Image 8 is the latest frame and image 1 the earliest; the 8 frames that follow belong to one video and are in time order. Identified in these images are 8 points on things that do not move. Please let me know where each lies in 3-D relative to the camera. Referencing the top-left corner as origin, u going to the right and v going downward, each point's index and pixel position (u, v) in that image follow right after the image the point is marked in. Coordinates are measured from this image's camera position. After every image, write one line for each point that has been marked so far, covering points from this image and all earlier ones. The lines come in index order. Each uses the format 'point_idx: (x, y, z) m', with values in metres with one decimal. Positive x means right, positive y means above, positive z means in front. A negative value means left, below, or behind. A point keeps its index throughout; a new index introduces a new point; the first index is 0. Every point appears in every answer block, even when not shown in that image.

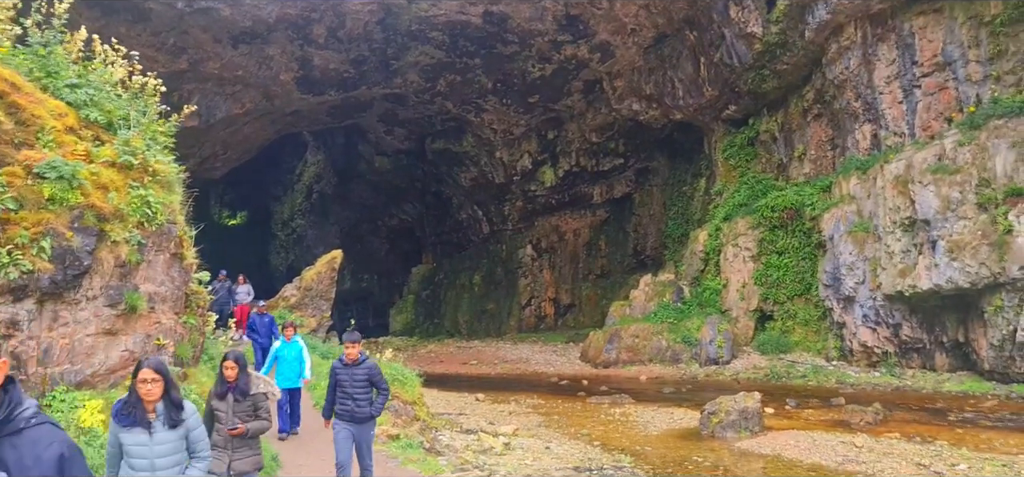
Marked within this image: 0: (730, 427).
0: (+3.1, -2.7, +10.9) m
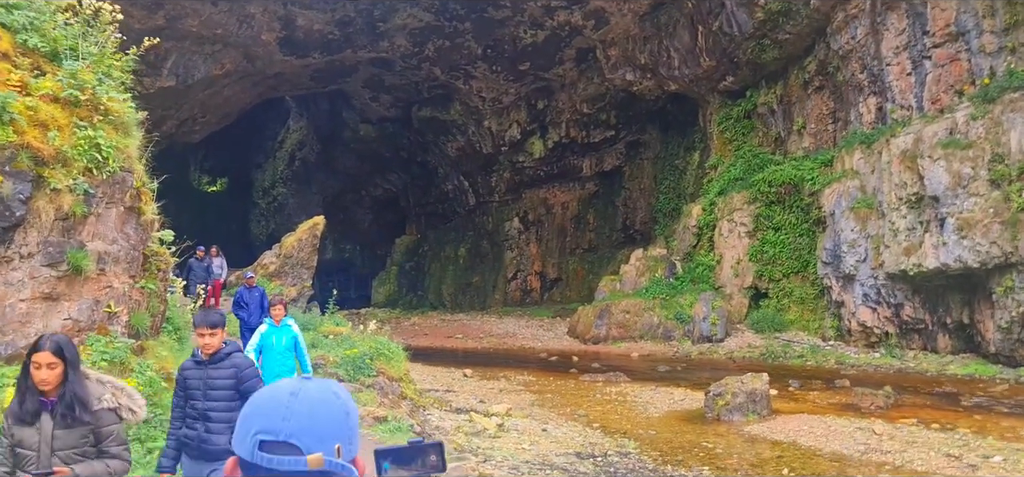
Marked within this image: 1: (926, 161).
0: (+3.0, -2.3, +10.3) m
1: (+8.5, +1.6, +15.7) m
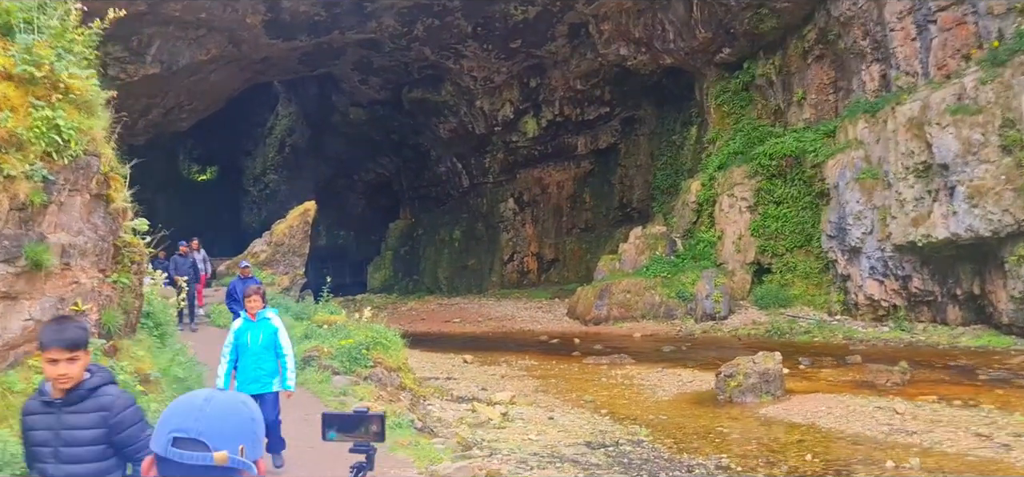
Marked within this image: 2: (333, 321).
0: (+3.1, -2.0, +9.9) m
1: (+8.5, +2.2, +15.3) m
2: (-3.2, -1.5, +13.8) m
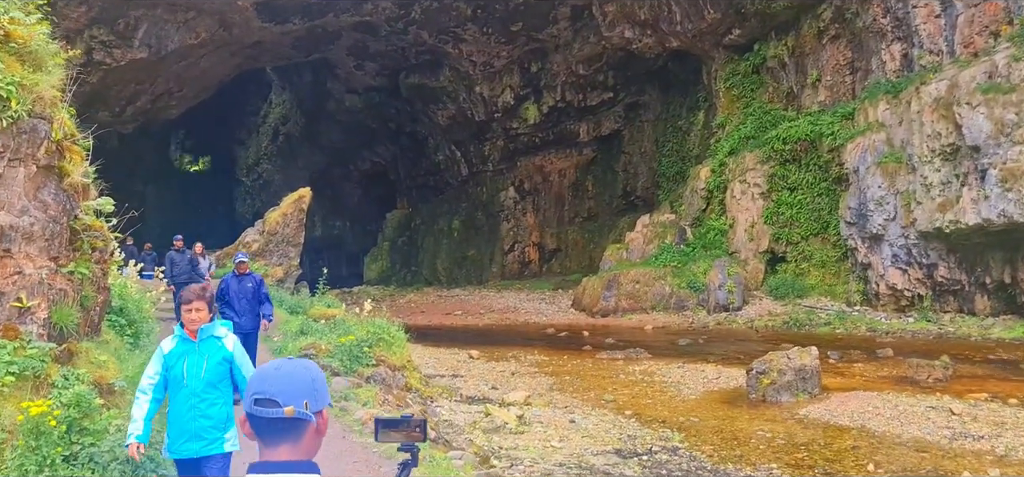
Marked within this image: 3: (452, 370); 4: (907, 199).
0: (+3.3, -1.8, +9.1) m
1: (+8.6, +2.5, +14.5) m
2: (-3.1, -1.3, +13.0) m
3: (-1.0, -2.1, +12.2) m
4: (+8.2, +0.8, +15.8) m
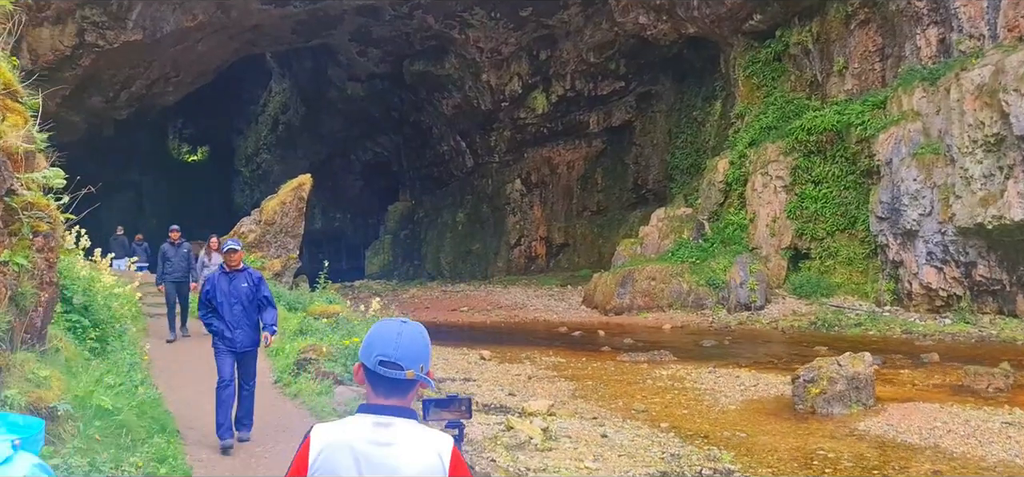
0: (+3.5, -1.8, +8.2) m
1: (+8.9, +2.5, +13.6) m
2: (-2.8, -1.2, +12.1) m
3: (-0.7, -2.0, +11.3) m
4: (+8.4, +0.9, +14.9) m
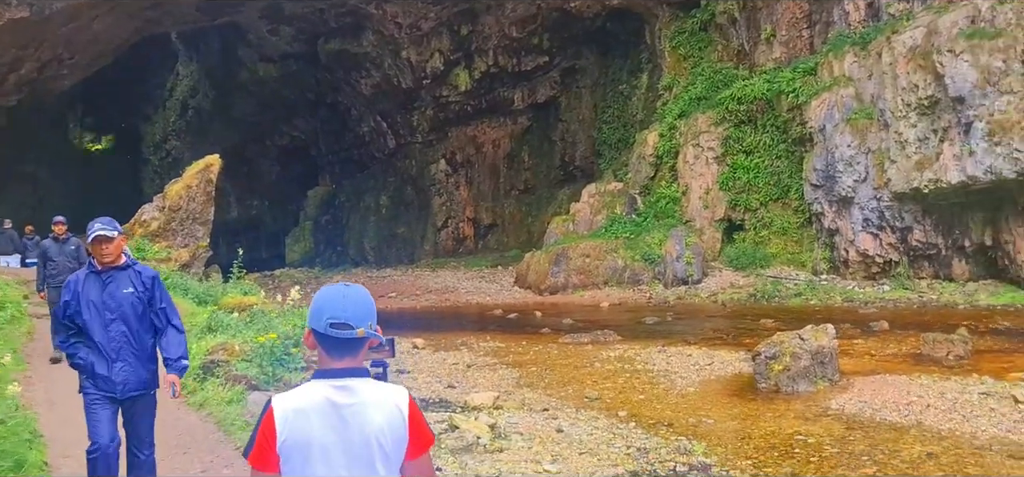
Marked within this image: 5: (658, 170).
0: (+2.9, -1.4, +7.7) m
1: (+7.6, +3.2, +13.4) m
2: (-3.8, -0.9, +10.9) m
3: (-1.6, -1.7, +10.3) m
4: (+7.1, +1.6, +14.7) m
5: (+3.9, +1.8, +20.0) m
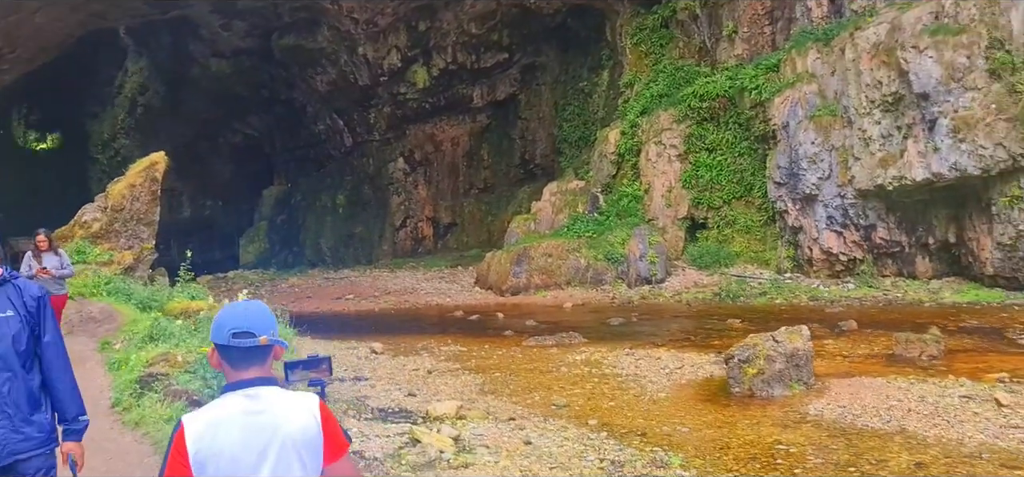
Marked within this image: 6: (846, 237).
0: (+2.6, -1.4, +7.4) m
1: (+6.9, +3.2, +13.3) m
2: (-4.3, -1.0, +10.2) m
3: (-2.1, -1.7, +9.7) m
4: (+6.3, +1.6, +14.6) m
5: (+2.9, +1.8, +19.8) m
6: (+6.5, 0.0, +14.9) m
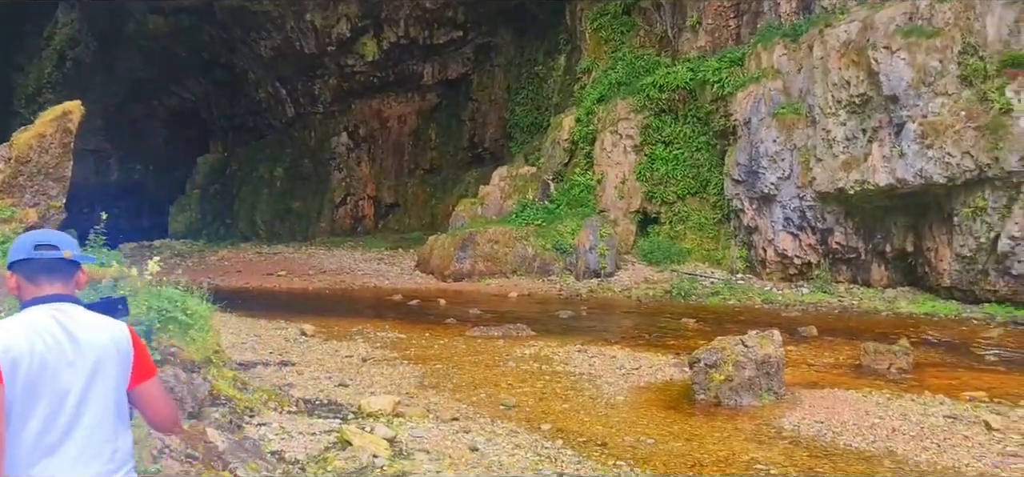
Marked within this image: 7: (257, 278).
0: (+2.1, -1.3, +6.7) m
1: (+6.2, +3.1, +12.9) m
2: (-5.0, -0.5, +9.1) m
3: (-2.7, -1.3, +8.7) m
4: (+5.5, +1.5, +14.2) m
5: (+1.6, +2.1, +19.1) m
6: (+5.5, 0.0, +14.5) m
7: (-6.1, -0.9, +18.2) m
